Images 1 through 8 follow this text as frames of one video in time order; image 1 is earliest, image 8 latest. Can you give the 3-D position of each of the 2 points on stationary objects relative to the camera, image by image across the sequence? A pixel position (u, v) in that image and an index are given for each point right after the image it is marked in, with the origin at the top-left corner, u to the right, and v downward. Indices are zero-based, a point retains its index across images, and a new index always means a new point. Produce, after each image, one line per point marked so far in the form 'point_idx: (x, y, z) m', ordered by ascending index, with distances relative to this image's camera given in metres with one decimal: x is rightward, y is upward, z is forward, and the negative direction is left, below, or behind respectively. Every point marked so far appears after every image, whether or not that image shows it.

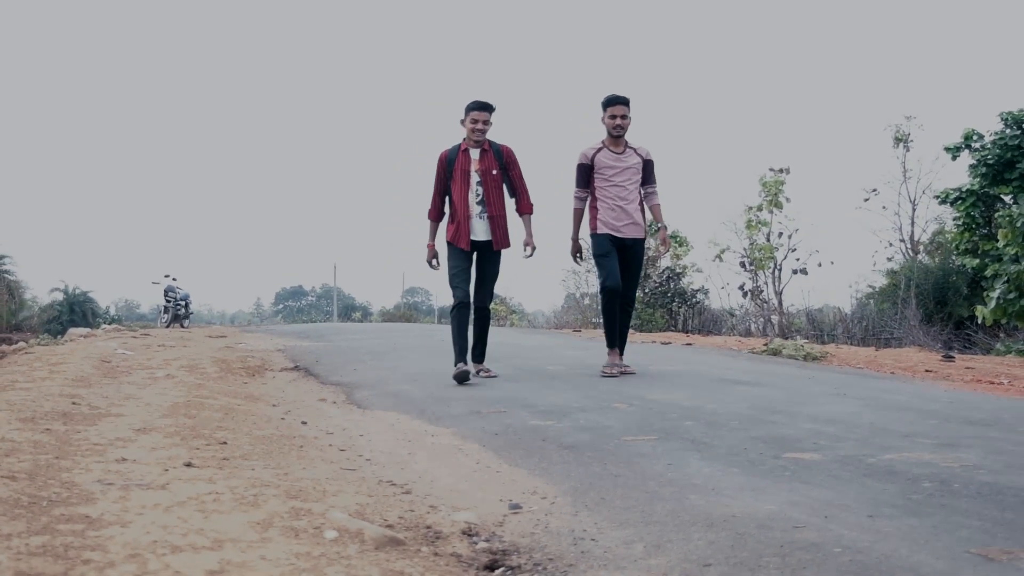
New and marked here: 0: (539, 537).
0: (+0.1, -0.7, +2.7) m
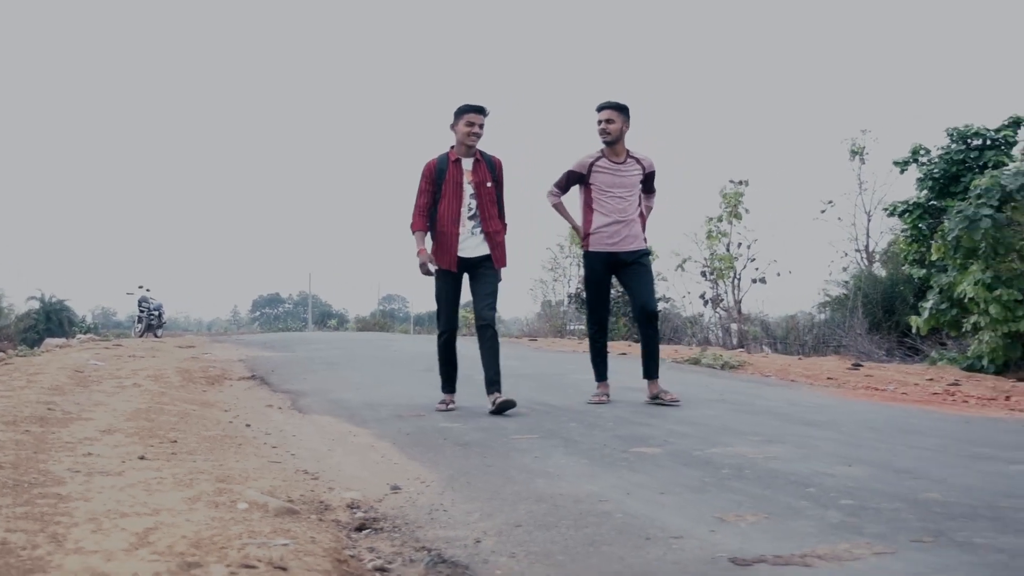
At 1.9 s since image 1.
0: (-0.4, -0.8, +3.5) m
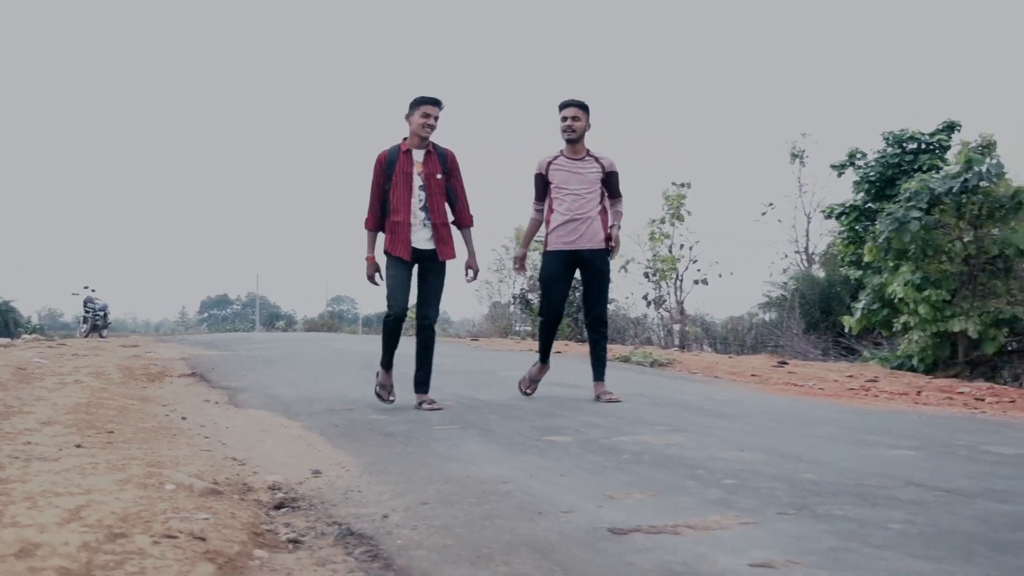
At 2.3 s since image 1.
0: (-0.7, -0.8, +3.8) m
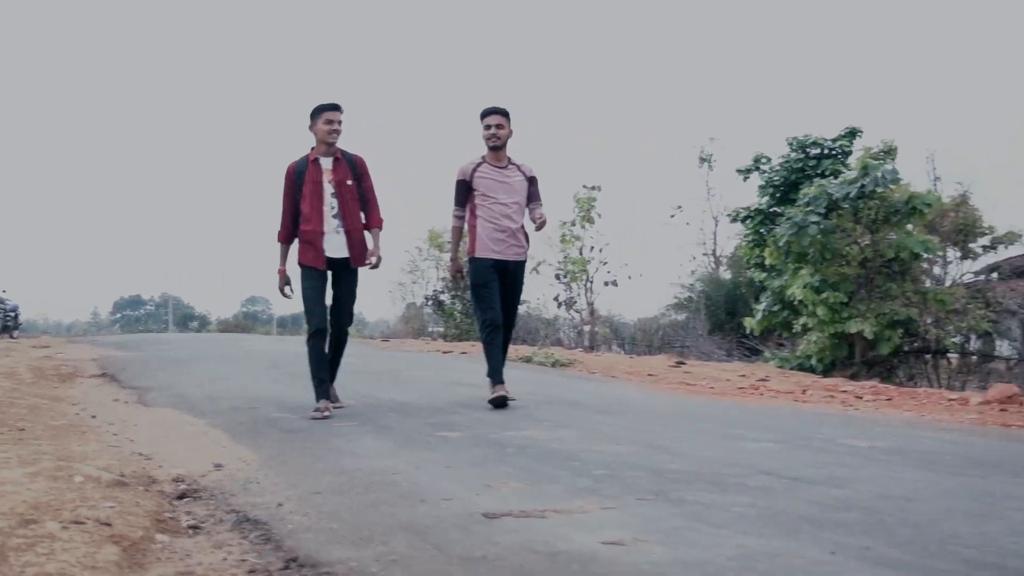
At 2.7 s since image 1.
0: (-1.2, -0.8, +4.1) m
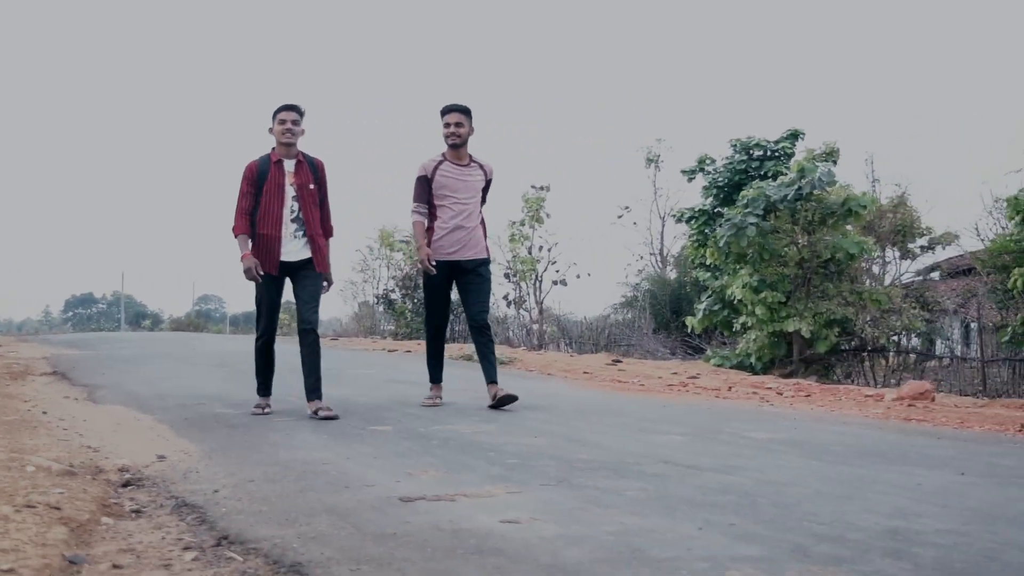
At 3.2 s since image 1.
0: (-1.5, -0.8, +4.4) m
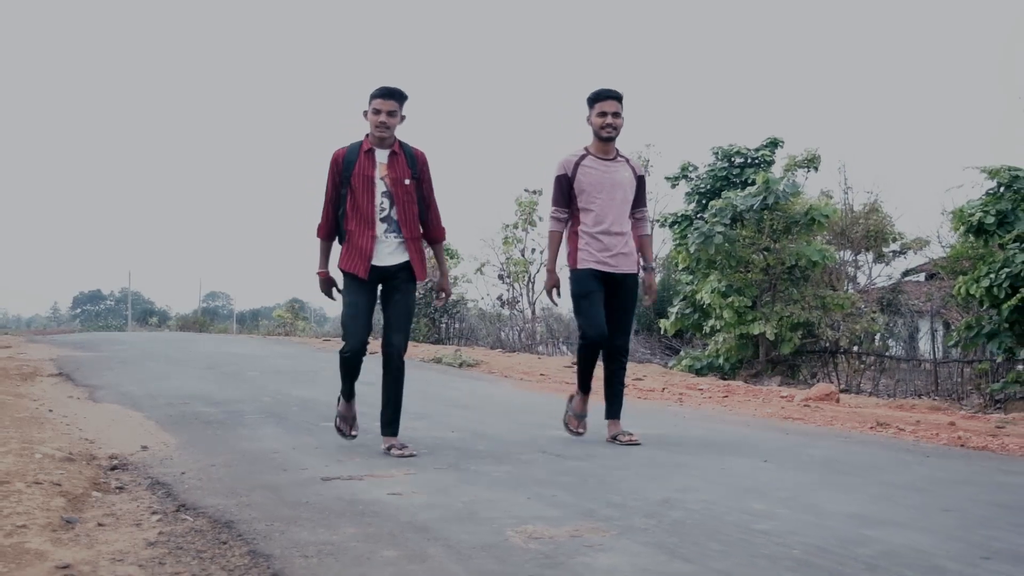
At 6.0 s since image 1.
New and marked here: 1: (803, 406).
0: (-2.0, -0.9, +5.5) m
1: (+2.5, -1.0, +8.8) m
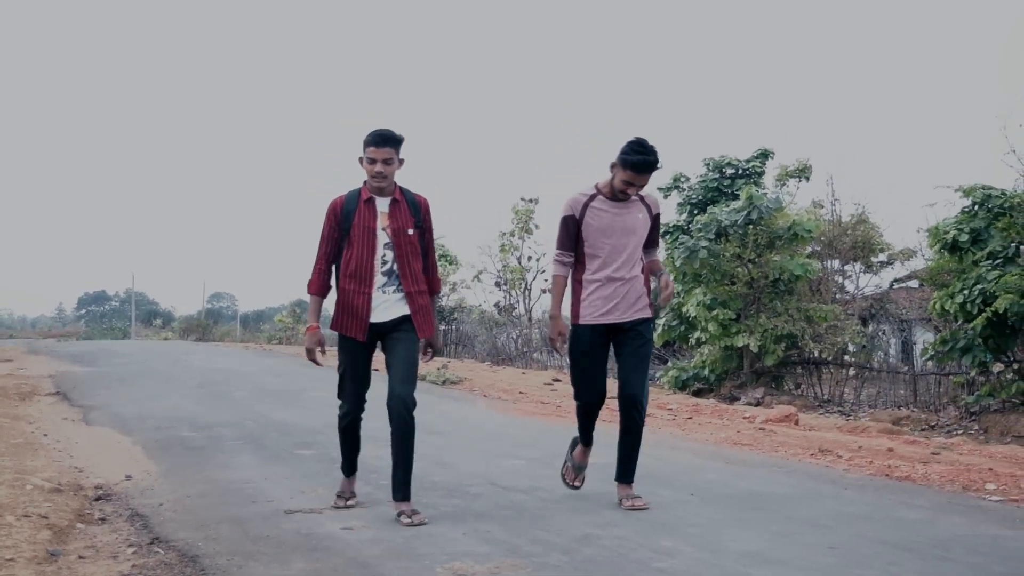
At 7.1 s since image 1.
0: (-2.3, -1.2, +6.0) m
1: (+2.3, -1.3, +9.2) m
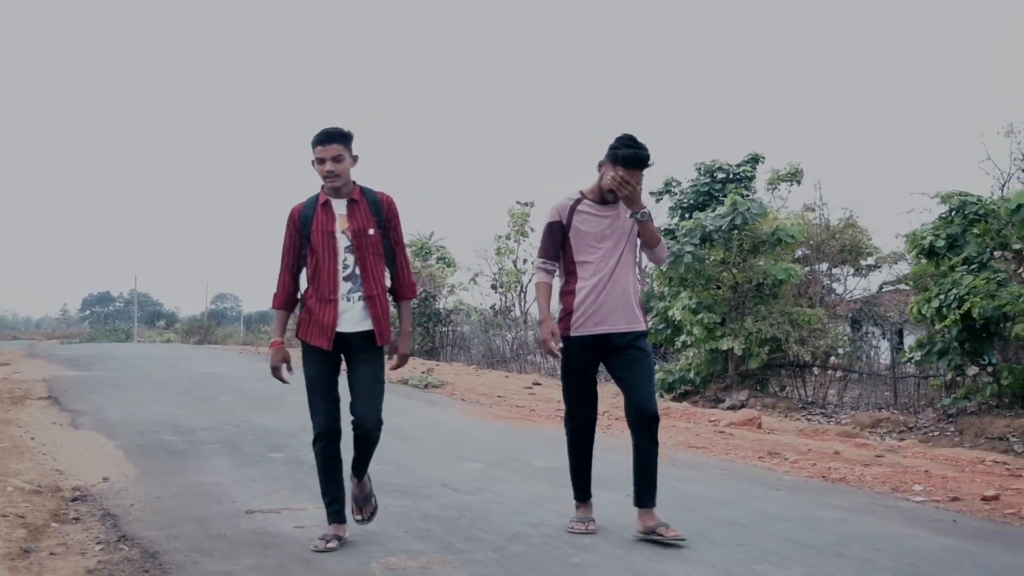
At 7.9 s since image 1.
0: (-2.6, -1.3, +6.4) m
1: (+2.0, -1.4, +9.6) m
